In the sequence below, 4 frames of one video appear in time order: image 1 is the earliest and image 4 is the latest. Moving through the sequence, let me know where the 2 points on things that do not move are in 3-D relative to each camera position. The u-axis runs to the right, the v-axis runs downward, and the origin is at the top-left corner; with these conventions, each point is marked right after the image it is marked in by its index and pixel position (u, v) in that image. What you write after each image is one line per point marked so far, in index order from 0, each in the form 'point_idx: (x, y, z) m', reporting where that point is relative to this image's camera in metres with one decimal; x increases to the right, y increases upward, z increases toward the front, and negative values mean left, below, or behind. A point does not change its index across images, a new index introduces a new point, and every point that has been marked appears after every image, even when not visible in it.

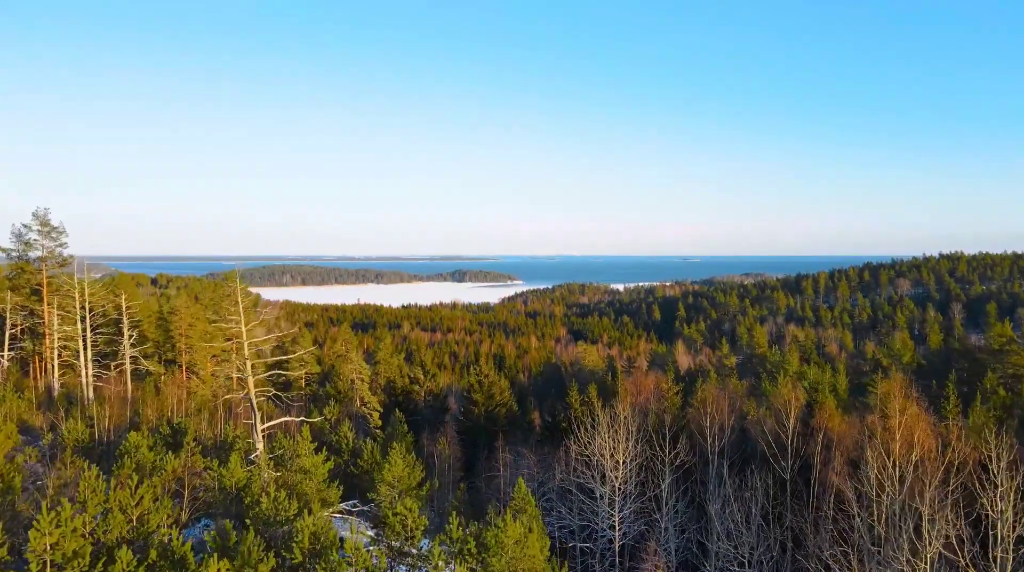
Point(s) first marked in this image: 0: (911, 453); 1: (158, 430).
0: (+11.3, -4.7, +15.9) m
1: (-12.7, -5.2, +20.0) m
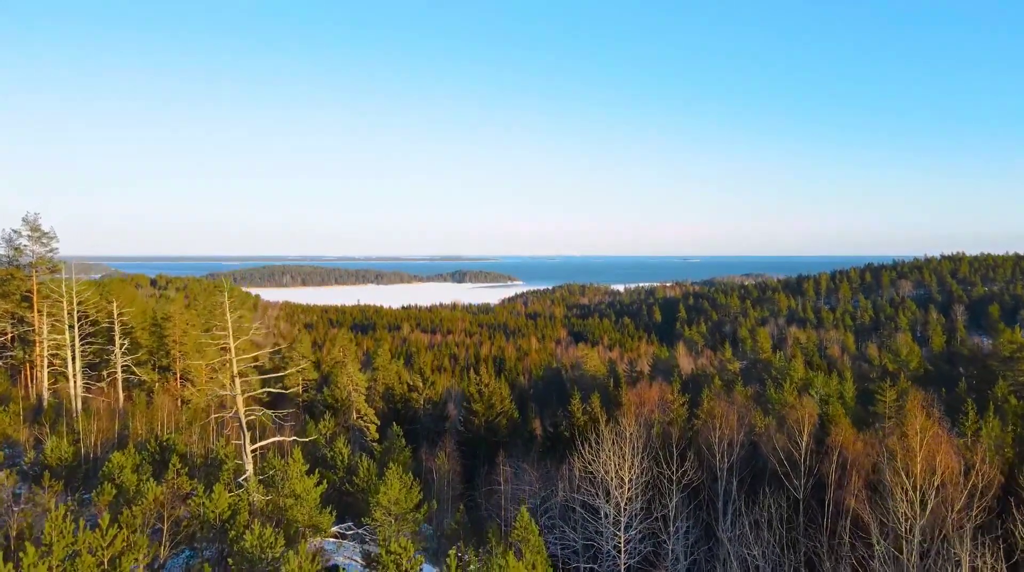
0: (+11.4, -5.1, +15.2) m
1: (-12.7, -5.6, +19.3) m
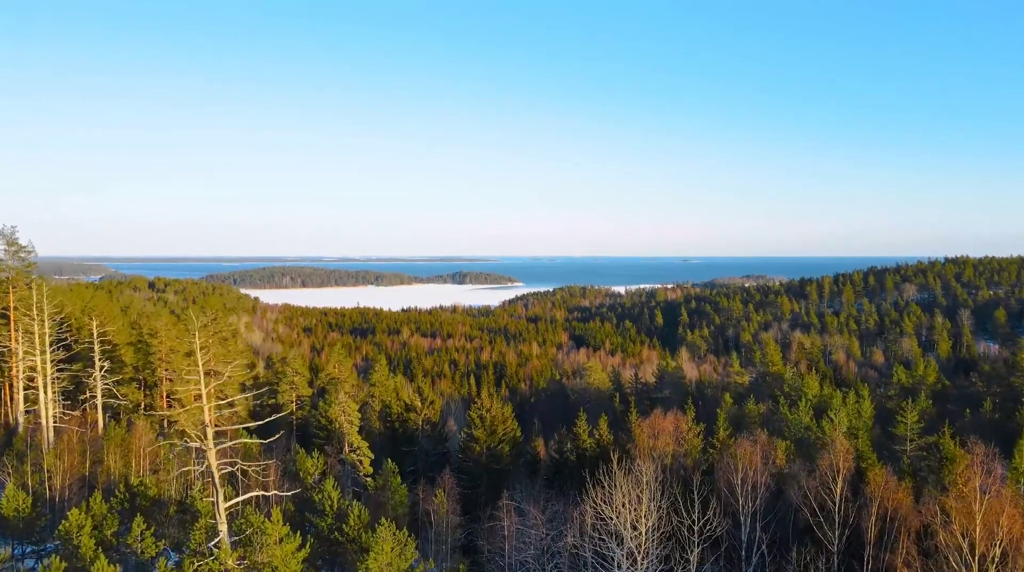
0: (+11.5, -6.1, +13.4) m
1: (-12.5, -6.6, +17.5) m
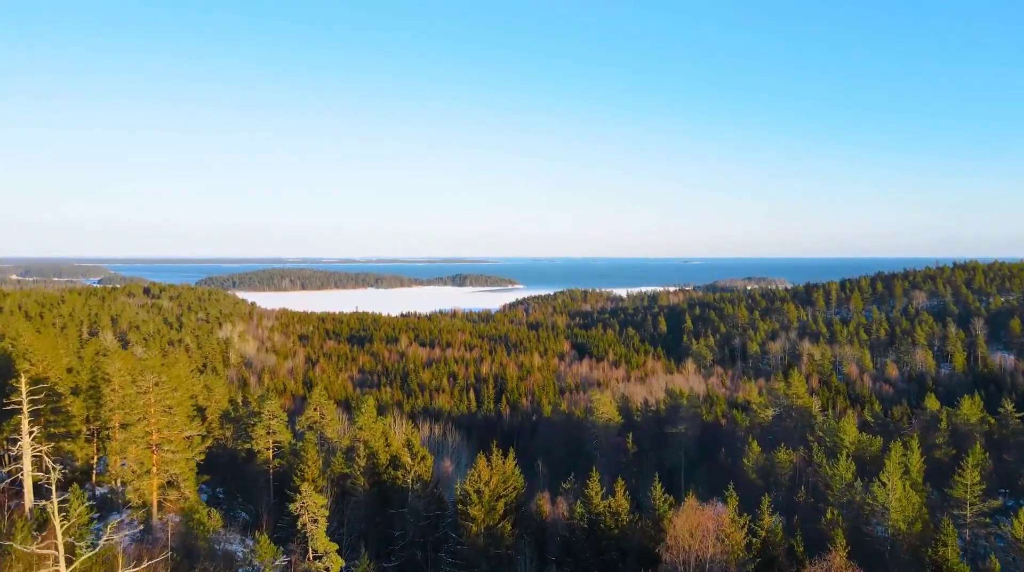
0: (+11.7, -8.4, +8.9) m
1: (-12.4, -8.9, +13.1) m
